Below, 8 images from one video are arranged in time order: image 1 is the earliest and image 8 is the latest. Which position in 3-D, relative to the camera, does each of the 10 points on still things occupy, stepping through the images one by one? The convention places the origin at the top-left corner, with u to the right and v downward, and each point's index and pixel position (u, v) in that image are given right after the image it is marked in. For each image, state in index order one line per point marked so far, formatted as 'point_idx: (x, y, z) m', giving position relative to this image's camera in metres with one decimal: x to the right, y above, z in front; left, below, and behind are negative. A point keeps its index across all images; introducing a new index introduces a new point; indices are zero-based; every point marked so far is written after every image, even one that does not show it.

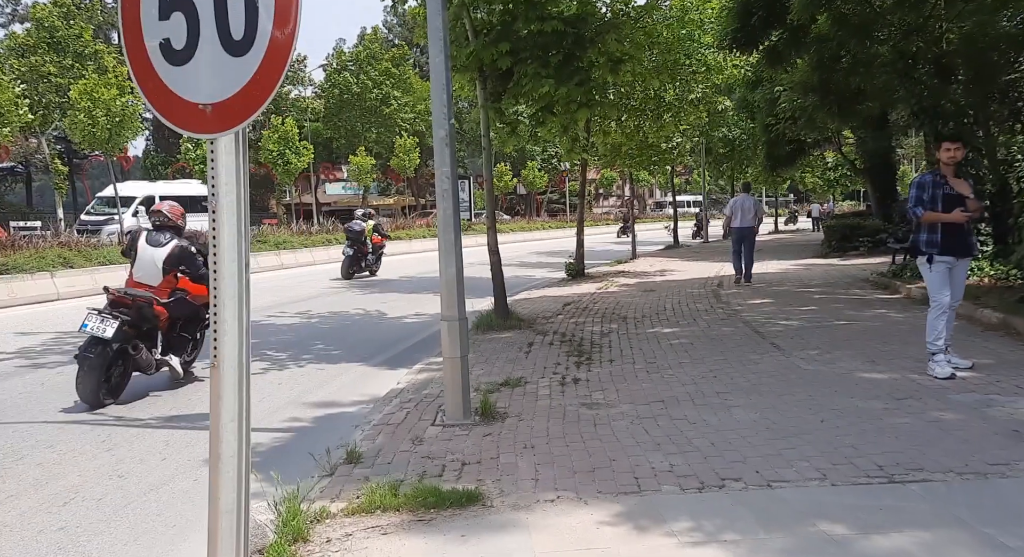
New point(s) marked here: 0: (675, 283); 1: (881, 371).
0: (+3.1, -0.1, +15.0) m
1: (+2.9, -0.7, +6.2) m
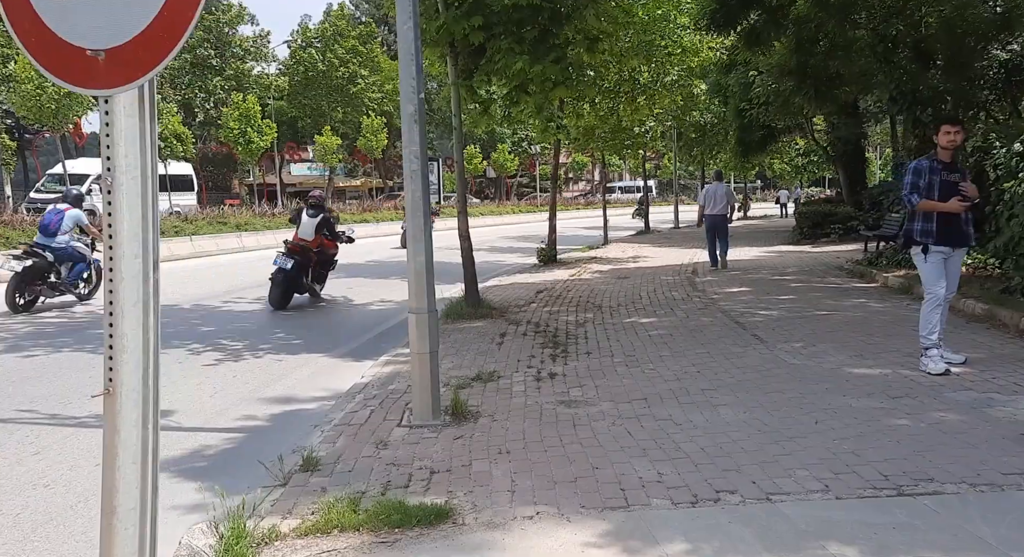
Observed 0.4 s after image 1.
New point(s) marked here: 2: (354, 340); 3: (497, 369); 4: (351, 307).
0: (+2.5, +0.2, +14.7) m
1: (+2.7, -0.6, +5.9) m
2: (-1.7, -0.7, +8.6) m
3: (-0.1, -0.8, +6.6) m
4: (-2.3, -0.4, +11.3) m
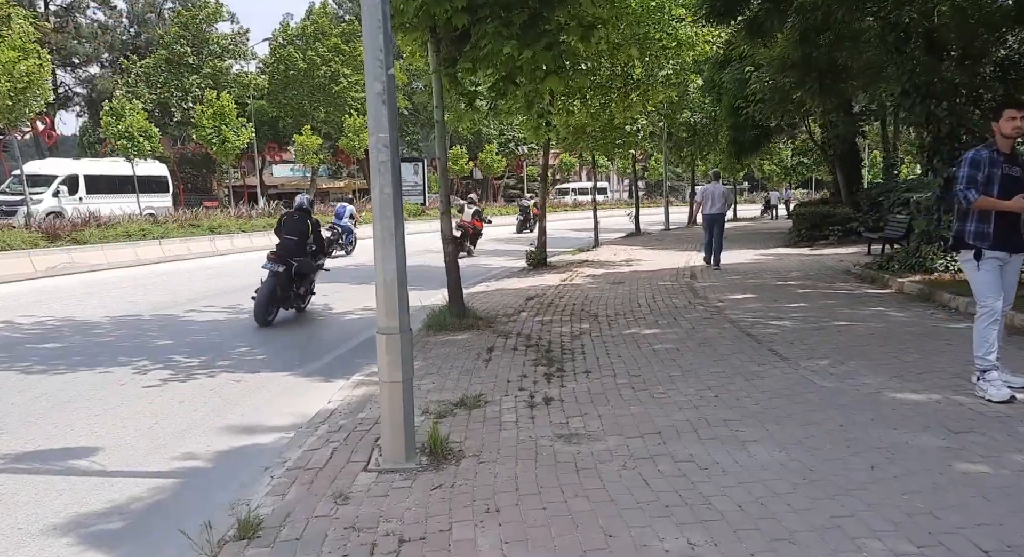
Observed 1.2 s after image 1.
0: (+2.3, +0.1, +13.9) m
1: (+2.6, -0.7, +5.1) m
2: (-1.8, -0.8, +7.8) m
3: (-0.2, -0.8, +5.8) m
4: (-2.5, -0.5, +10.5) m
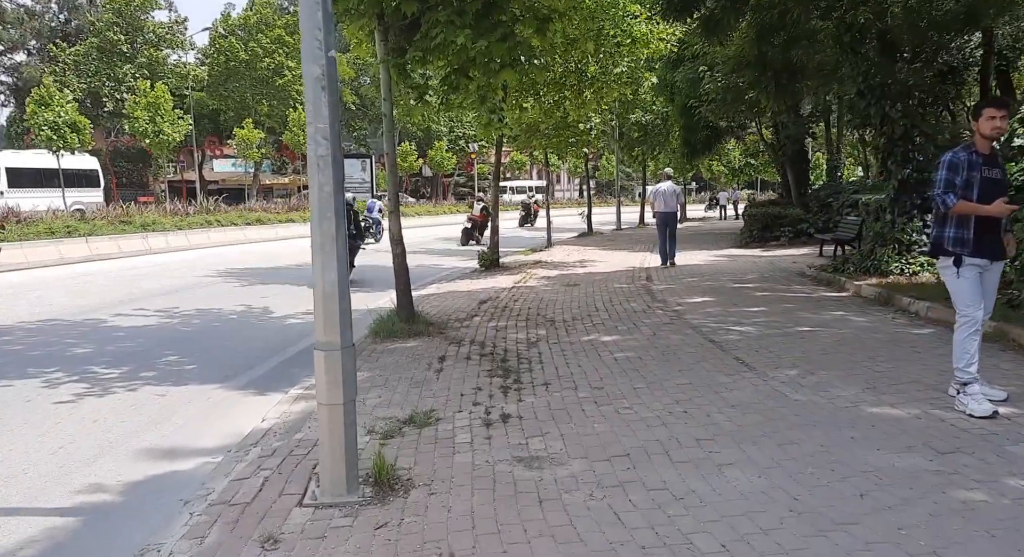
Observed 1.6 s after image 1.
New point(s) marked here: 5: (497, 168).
0: (+1.5, 0.0, +13.6) m
1: (+2.3, -0.8, +4.8) m
2: (-2.3, -0.8, +7.2) m
3: (-0.5, -0.9, +5.3) m
4: (-3.1, -0.5, +9.9) m
5: (-0.3, +2.3, +16.3) m
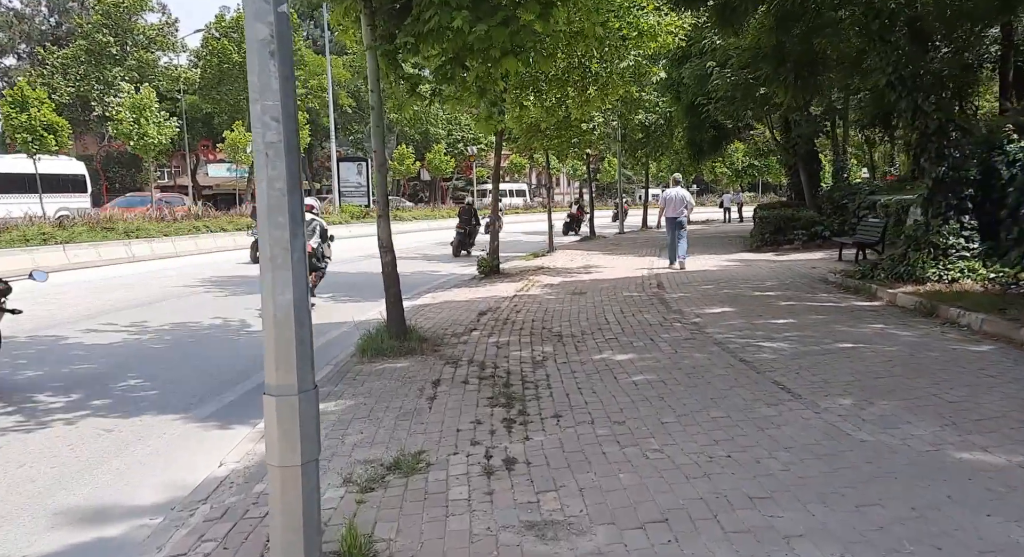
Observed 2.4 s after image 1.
0: (+1.5, -0.1, +12.8) m
1: (+2.4, -0.8, +4.0) m
2: (-2.2, -0.9, +6.4) m
3: (-0.5, -1.0, +4.5) m
4: (-3.0, -0.6, +9.0) m
5: (-0.3, +2.2, +15.4) m
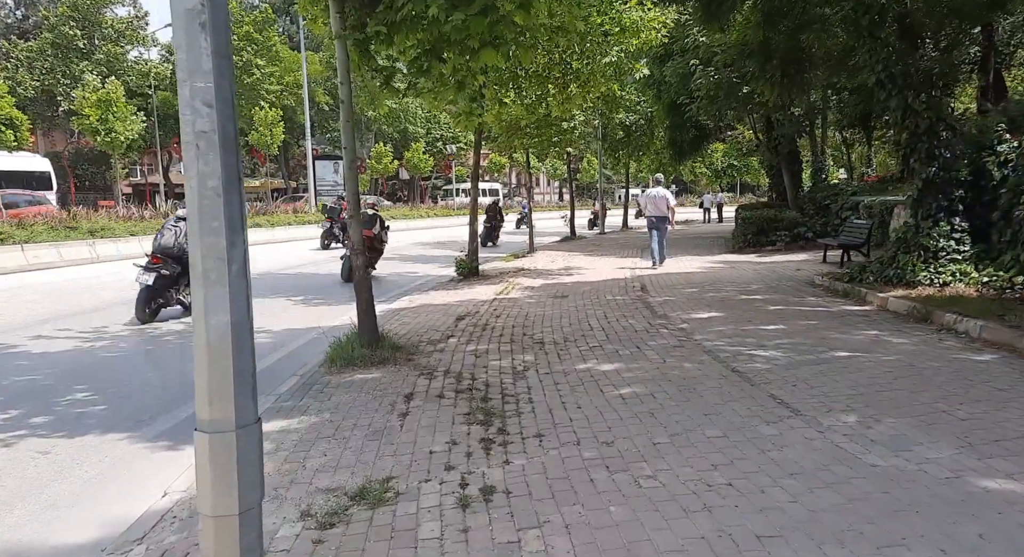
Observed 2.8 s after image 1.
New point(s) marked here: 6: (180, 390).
0: (+1.2, -0.1, +12.4) m
1: (+2.3, -0.9, +3.6) m
2: (-2.4, -0.9, +5.9) m
3: (-0.6, -1.0, +4.1) m
4: (-3.3, -0.7, +8.5) m
5: (-0.7, +2.1, +15.0) m
6: (-2.6, -0.9, +6.3) m
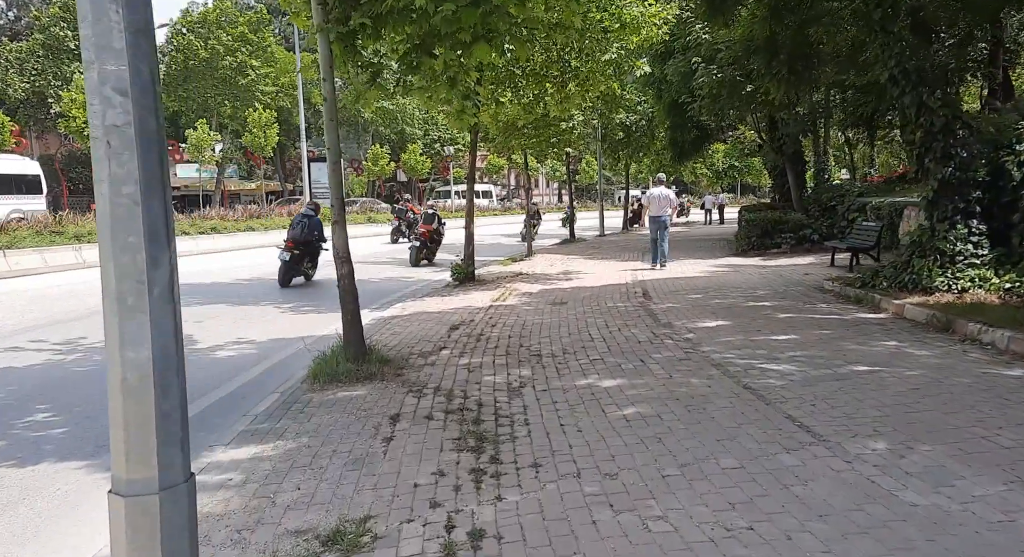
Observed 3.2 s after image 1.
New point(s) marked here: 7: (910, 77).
0: (+1.1, -0.2, +11.9) m
1: (+2.2, -0.9, +3.2) m
2: (-2.4, -1.0, +5.5) m
3: (-0.6, -1.1, +3.6) m
4: (-3.3, -0.8, +8.1) m
5: (-0.7, +2.0, +14.6) m
6: (-2.7, -1.0, +5.8) m
7: (+4.8, +2.4, +9.6) m
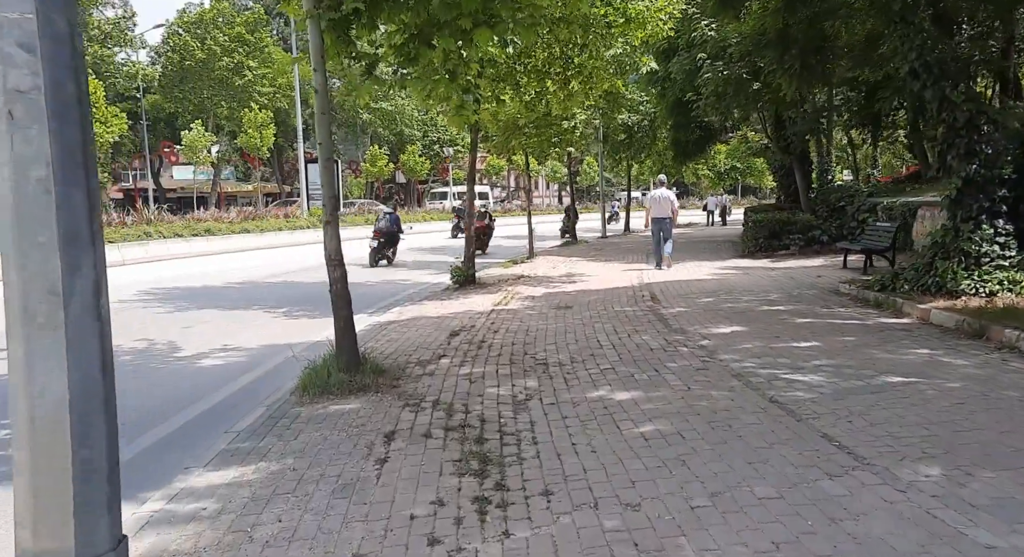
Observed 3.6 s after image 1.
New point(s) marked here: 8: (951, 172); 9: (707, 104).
0: (+1.2, -0.2, +11.5) m
1: (+2.3, -1.0, +2.7) m
2: (-2.4, -1.0, +5.0) m
3: (-0.6, -1.1, +3.2) m
4: (-3.3, -0.8, +7.6) m
5: (-0.7, +2.0, +14.1) m
6: (-2.6, -1.0, +5.4) m
7: (+4.9, +2.4, +9.2) m
8: (+5.1, +1.2, +9.1) m
9: (+4.4, +3.9, +17.9) m
